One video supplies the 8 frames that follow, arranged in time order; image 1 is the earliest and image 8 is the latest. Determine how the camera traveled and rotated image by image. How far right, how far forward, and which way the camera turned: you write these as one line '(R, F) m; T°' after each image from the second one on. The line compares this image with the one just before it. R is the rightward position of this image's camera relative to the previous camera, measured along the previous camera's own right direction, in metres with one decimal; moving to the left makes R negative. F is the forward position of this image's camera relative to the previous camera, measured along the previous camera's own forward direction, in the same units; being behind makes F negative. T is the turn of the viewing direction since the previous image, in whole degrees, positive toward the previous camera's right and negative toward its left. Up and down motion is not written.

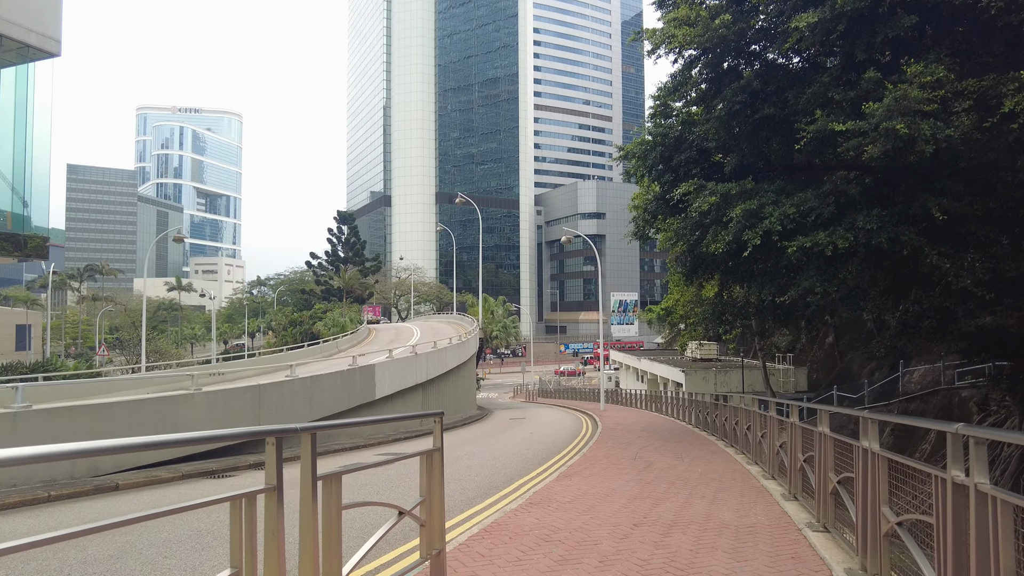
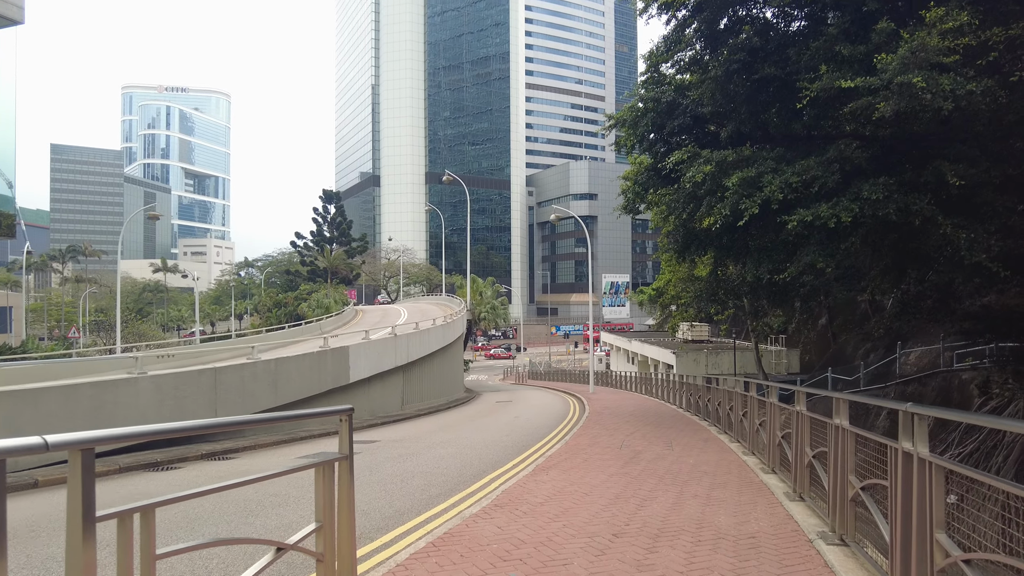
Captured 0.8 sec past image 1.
(+0.3, +1.0) m; +1°
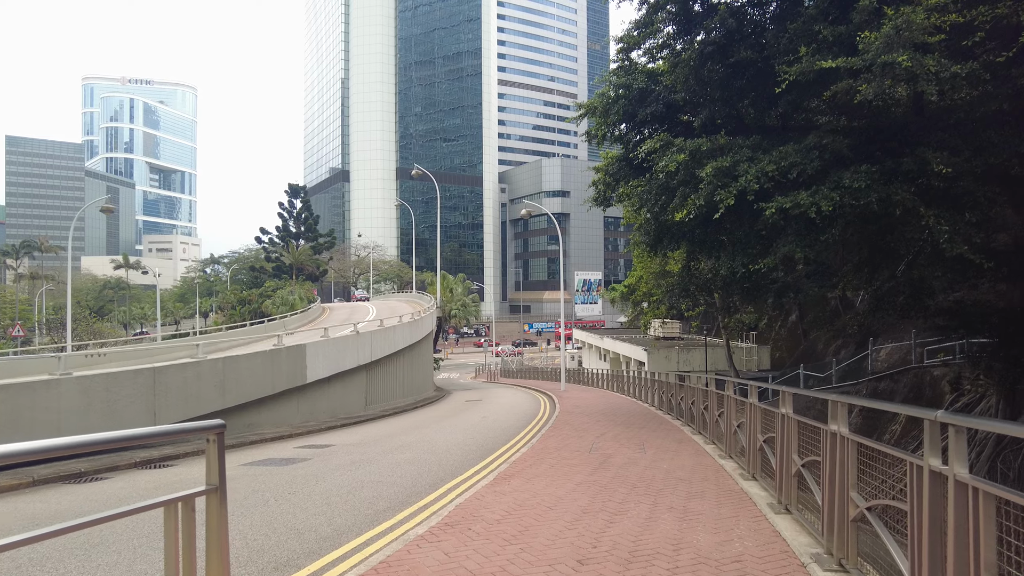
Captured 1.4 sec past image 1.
(+0.2, +0.7) m; +2°
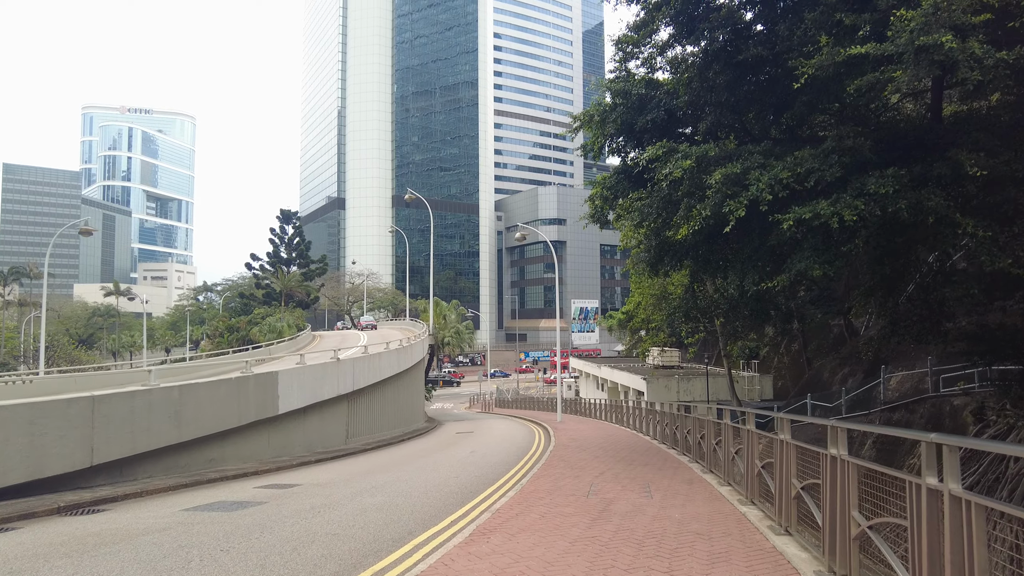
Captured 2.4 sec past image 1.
(+0.1, +1.2) m; 0°
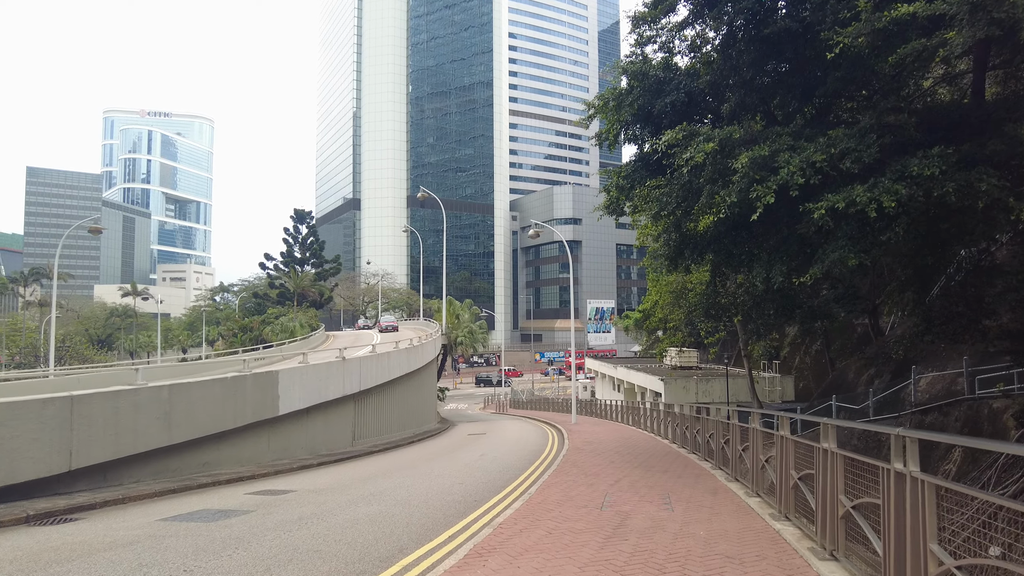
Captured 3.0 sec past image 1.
(+0.1, +0.7) m; -1°
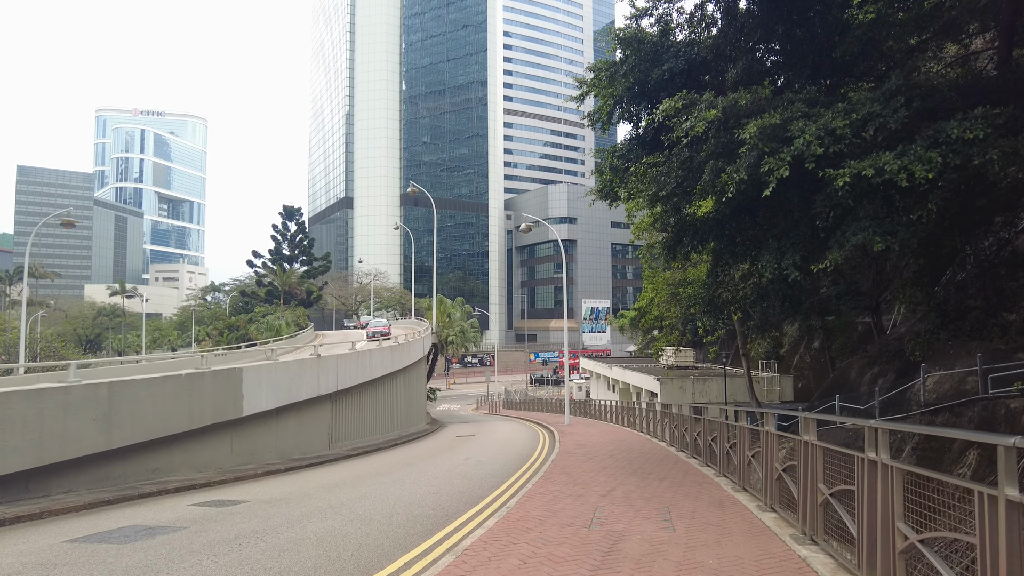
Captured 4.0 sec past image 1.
(+0.2, +1.1) m; 0°
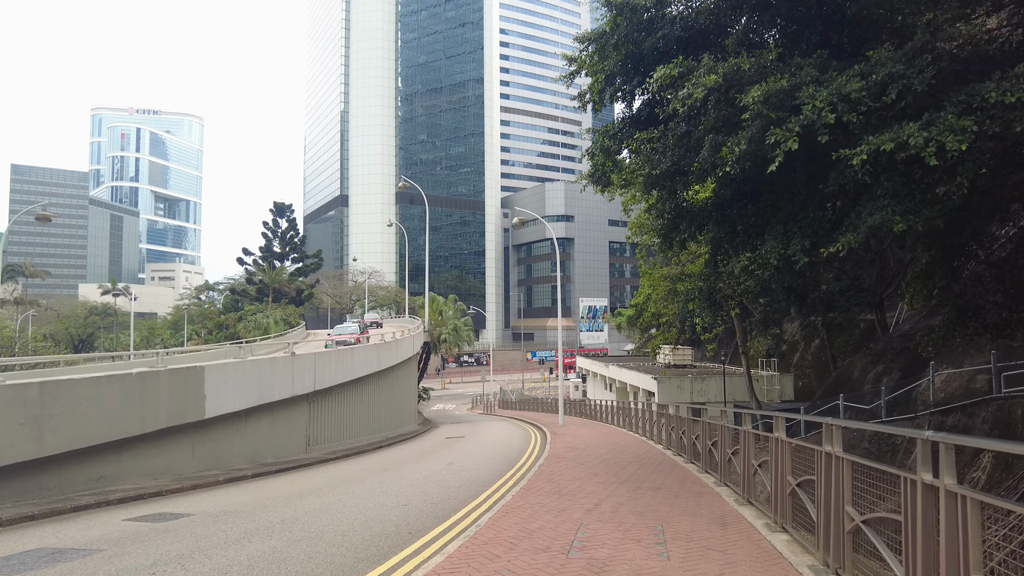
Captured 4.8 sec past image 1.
(+0.3, +1.0) m; 0°
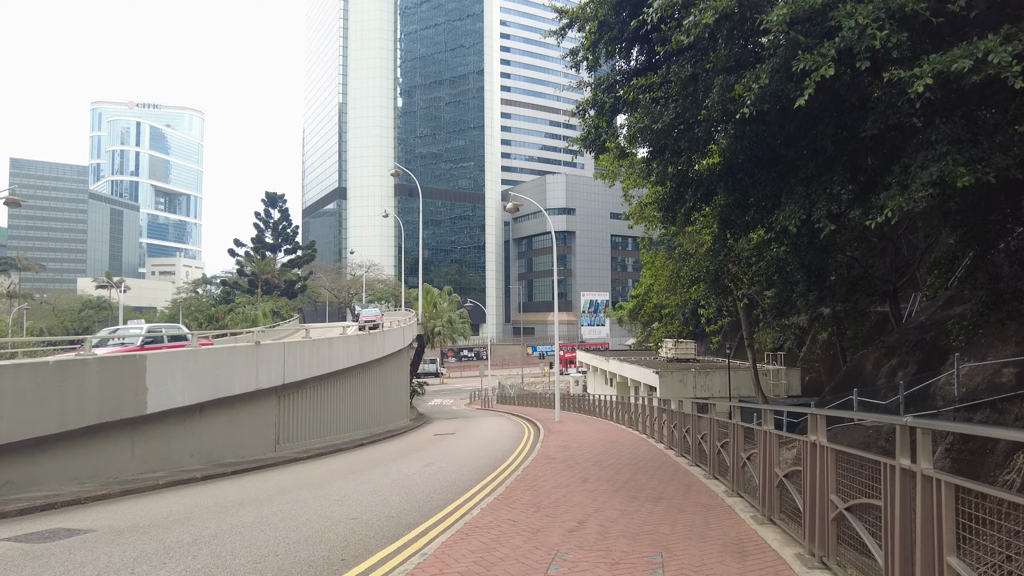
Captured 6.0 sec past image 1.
(+0.3, +1.4) m; 0°
